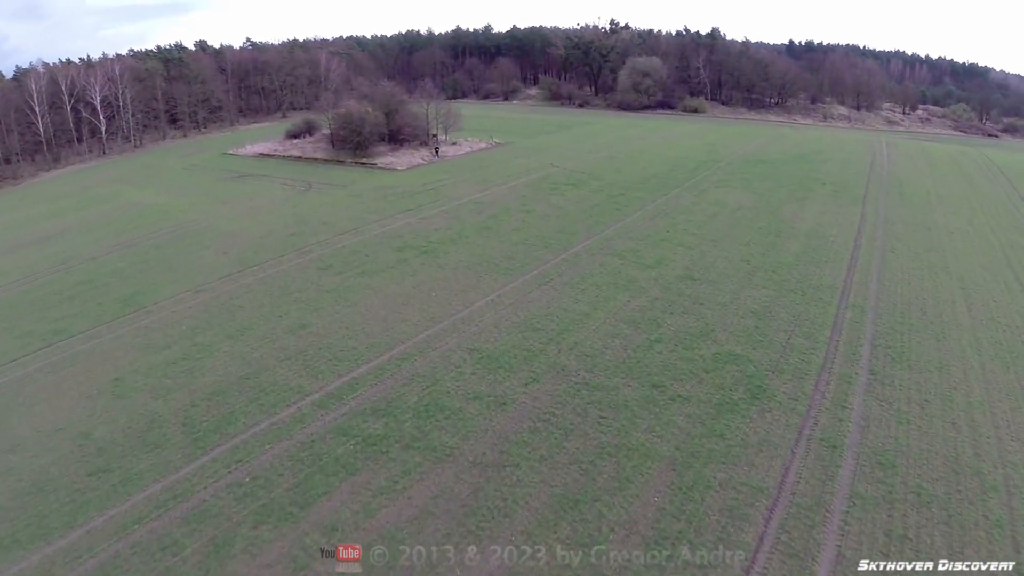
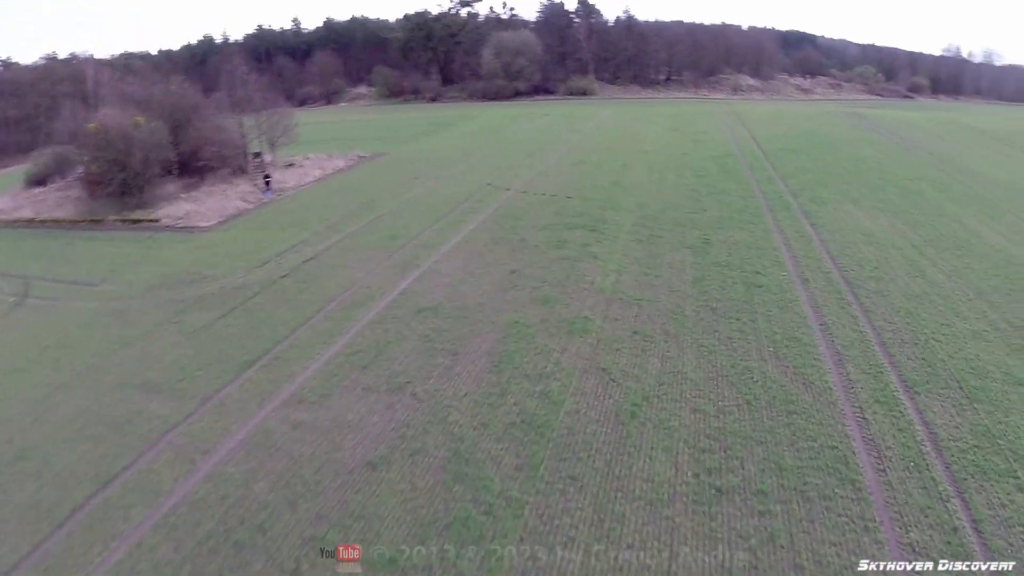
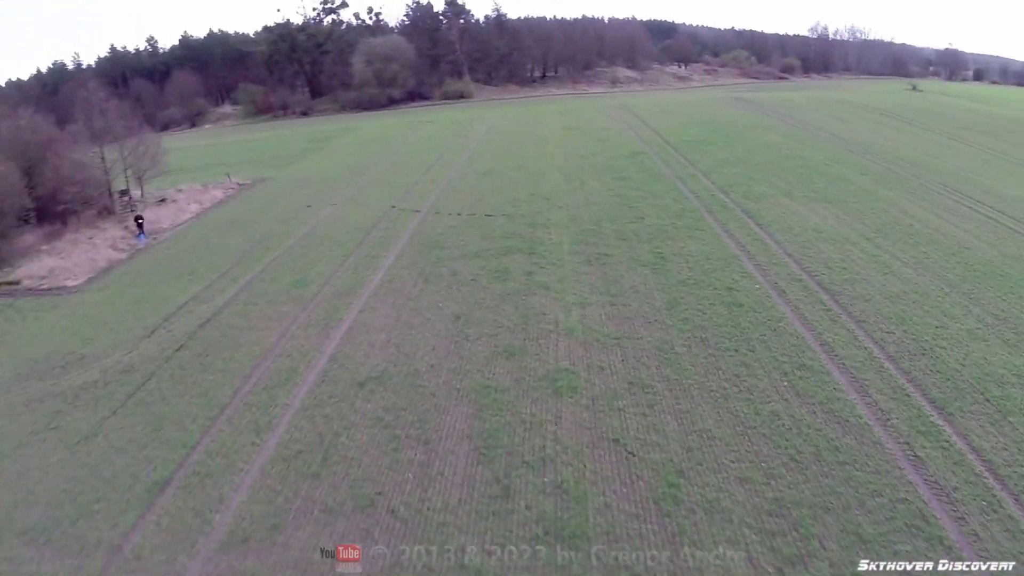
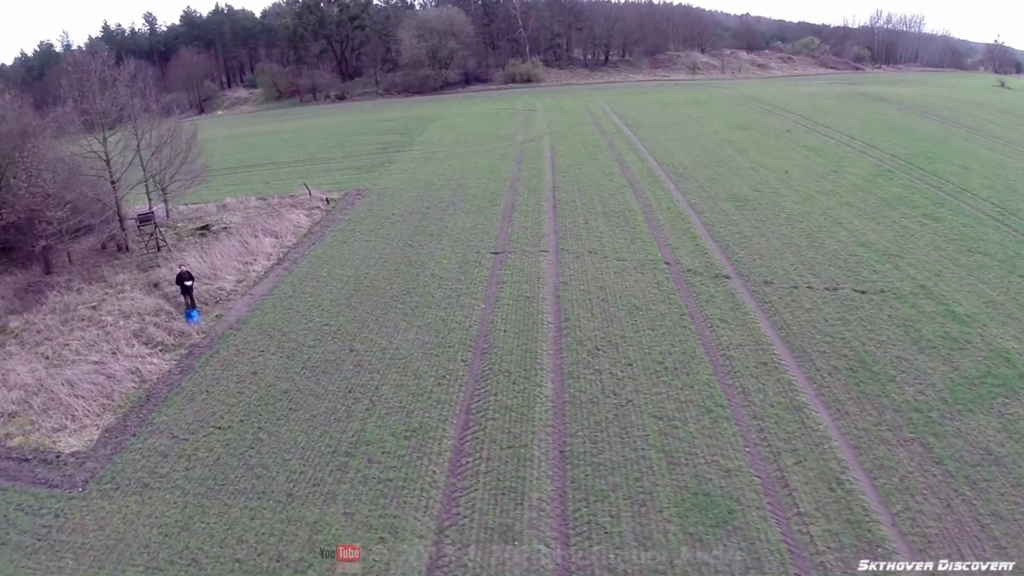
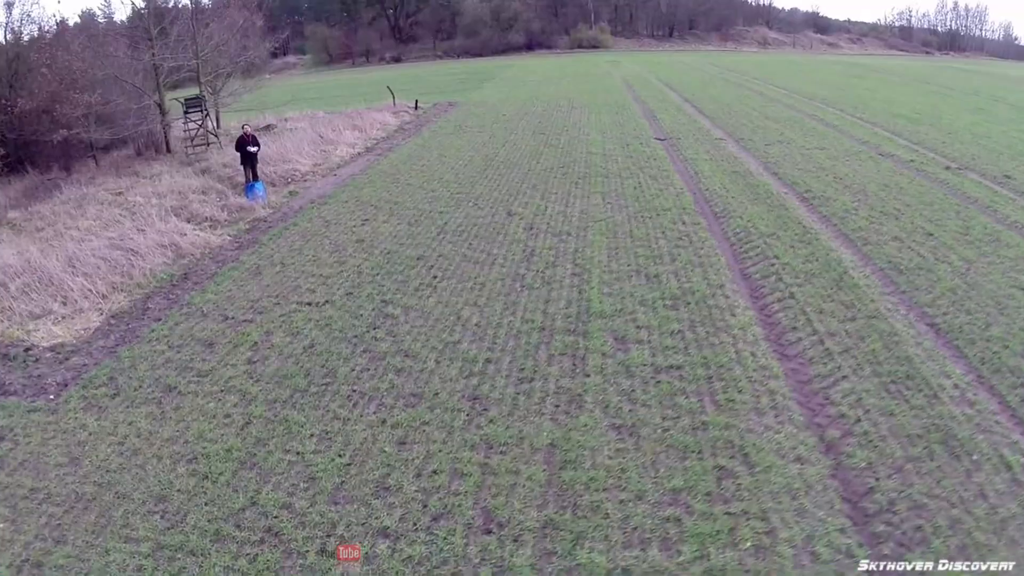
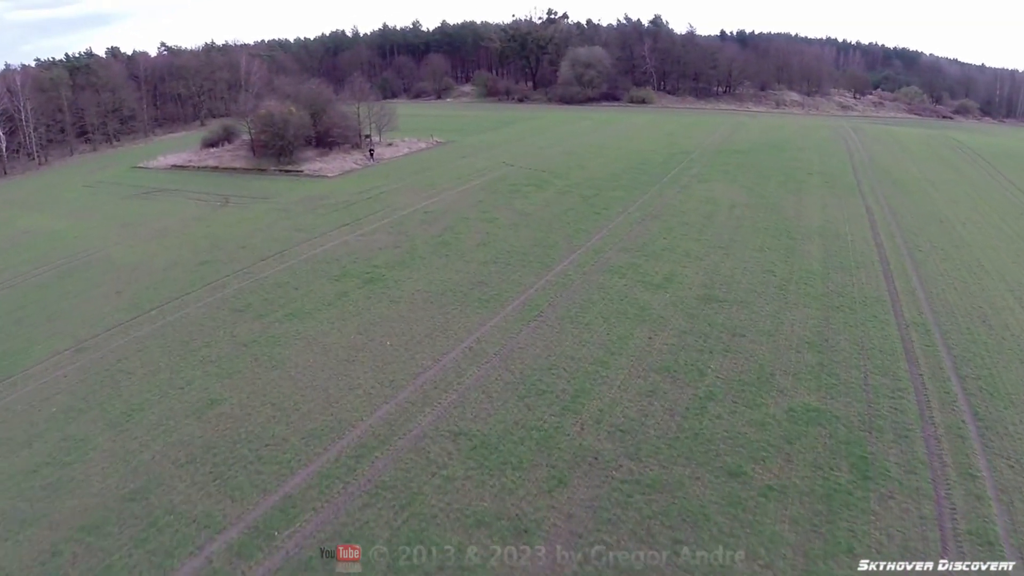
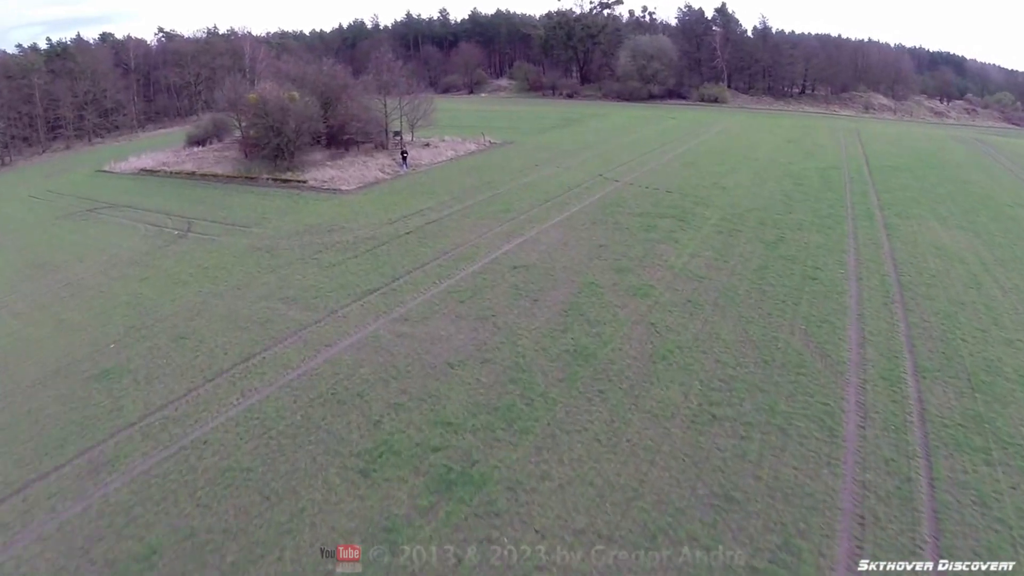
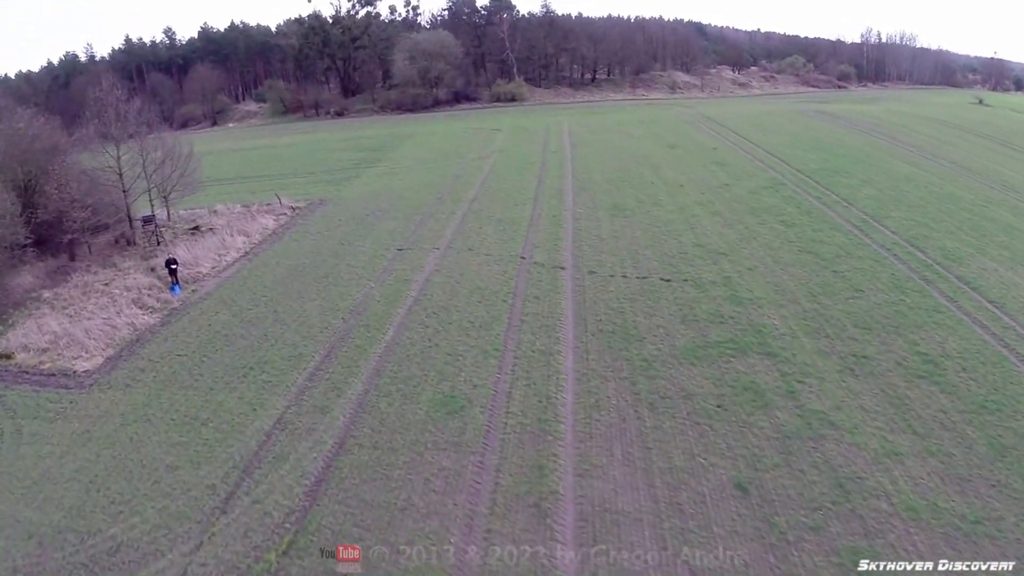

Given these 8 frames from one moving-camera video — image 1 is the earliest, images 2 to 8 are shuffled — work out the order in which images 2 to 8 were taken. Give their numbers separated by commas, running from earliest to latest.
6, 7, 2, 3, 8, 4, 5
